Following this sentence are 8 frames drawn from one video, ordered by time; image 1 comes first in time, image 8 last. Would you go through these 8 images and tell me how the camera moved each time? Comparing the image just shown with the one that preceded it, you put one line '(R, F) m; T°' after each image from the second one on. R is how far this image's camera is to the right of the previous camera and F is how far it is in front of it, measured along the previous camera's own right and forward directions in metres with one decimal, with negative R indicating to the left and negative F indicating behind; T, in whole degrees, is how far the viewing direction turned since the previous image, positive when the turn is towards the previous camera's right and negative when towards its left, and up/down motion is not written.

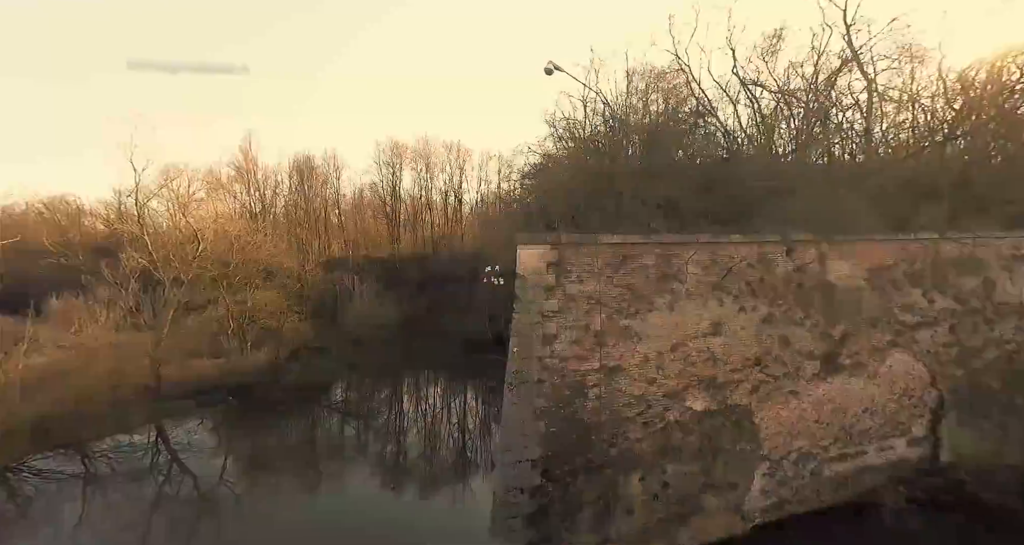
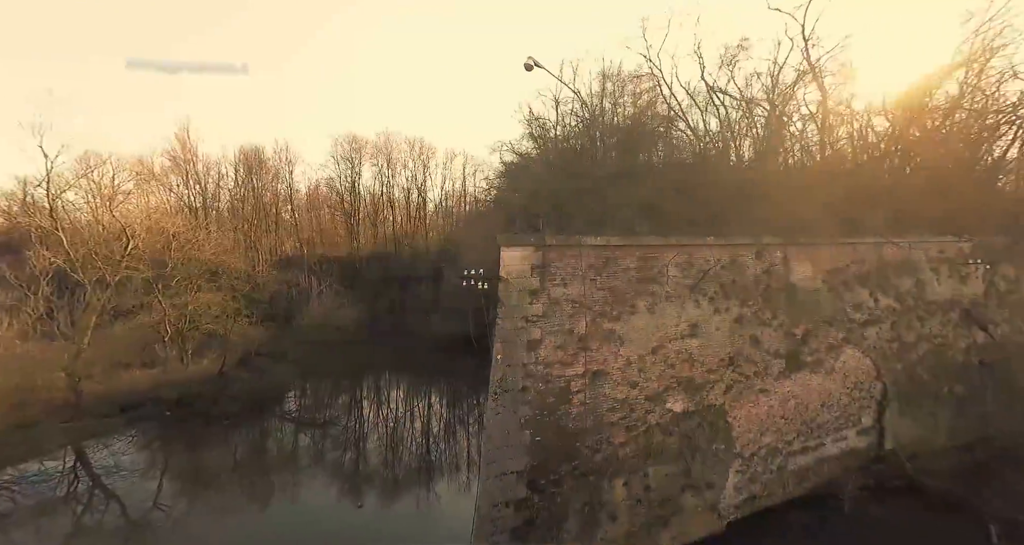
(-0.5, +0.2) m; +7°
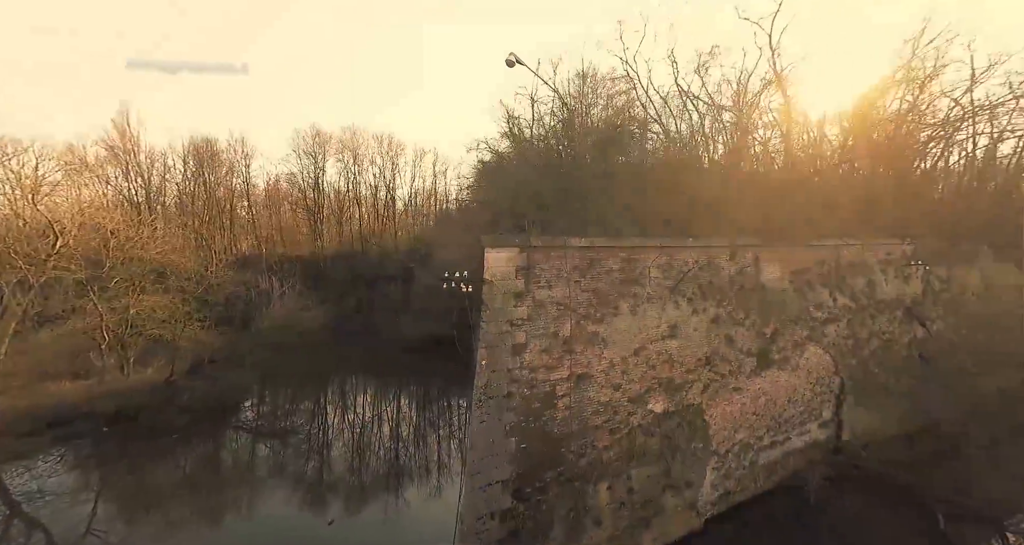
(-0.4, +0.2) m; +6°
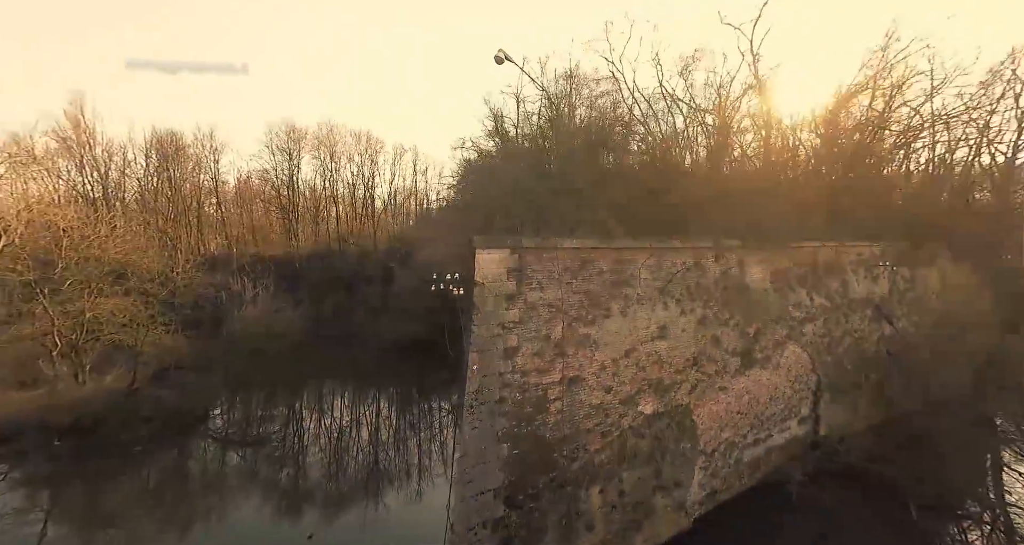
(-0.3, +0.2) m; +4°
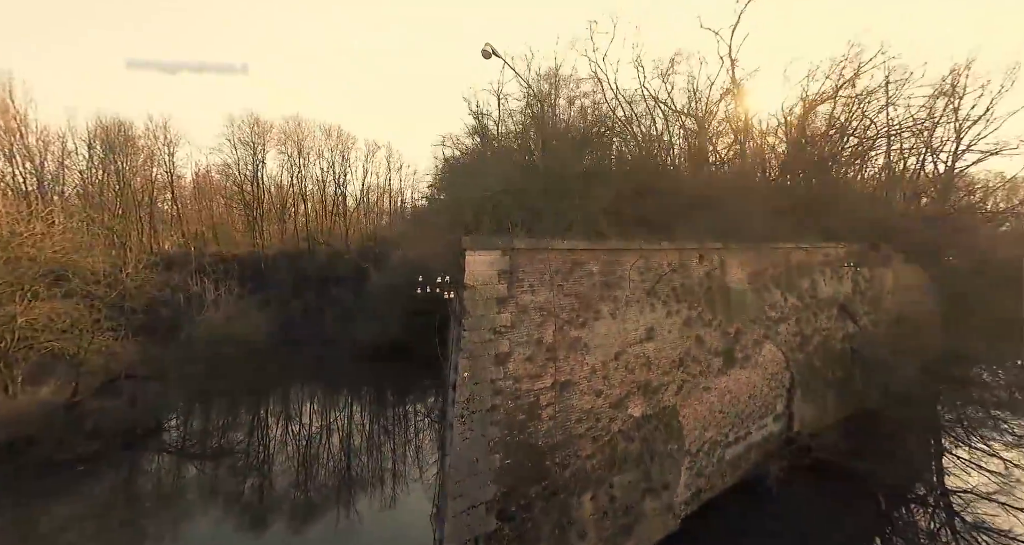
(-0.3, +0.2) m; +5°
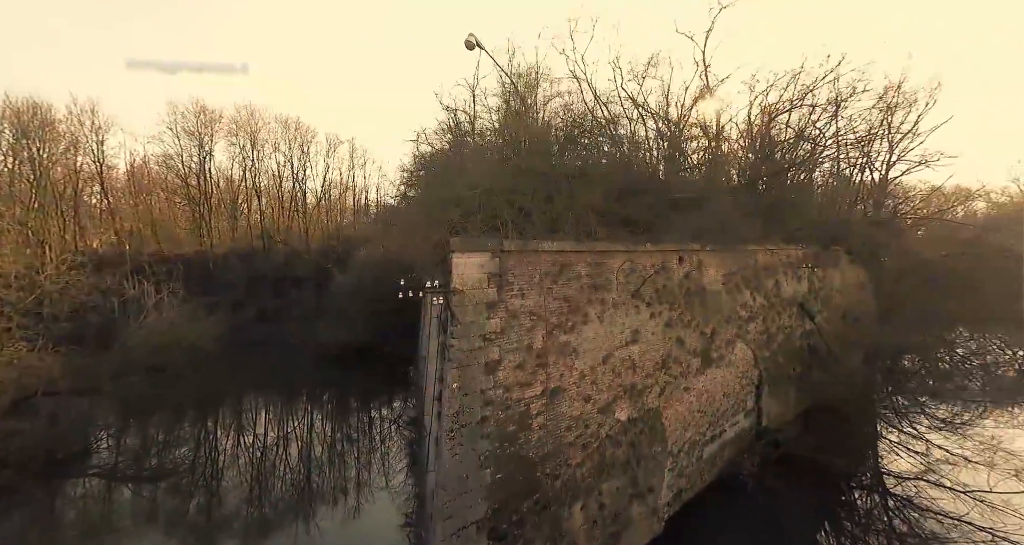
(-0.4, +0.3) m; +6°
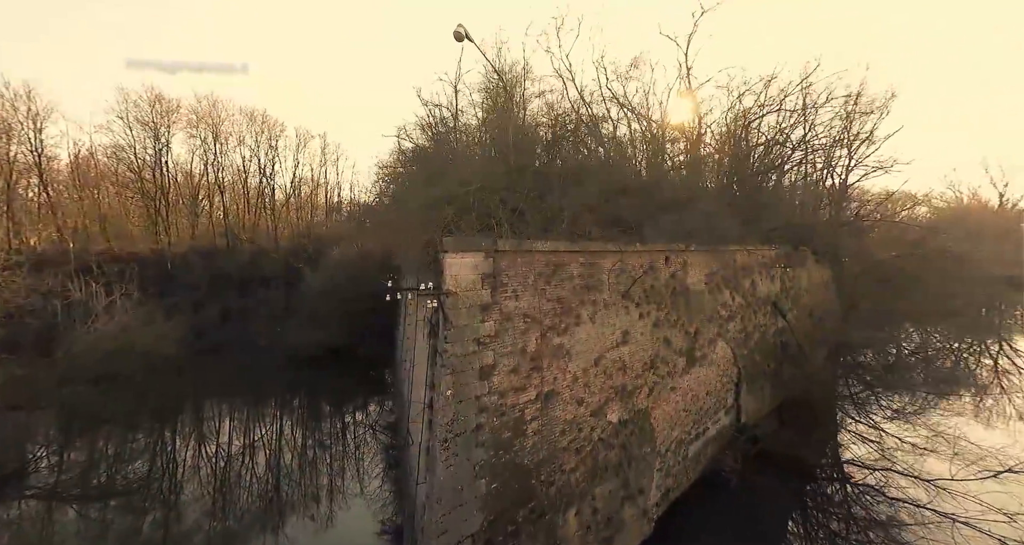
(-0.3, +0.2) m; +4°
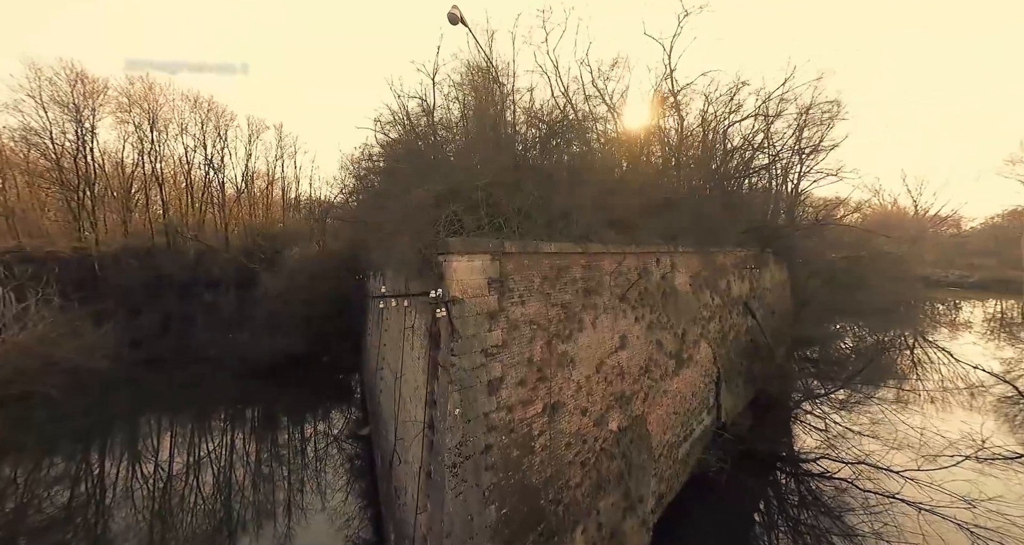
(-0.6, +0.4) m; +6°
